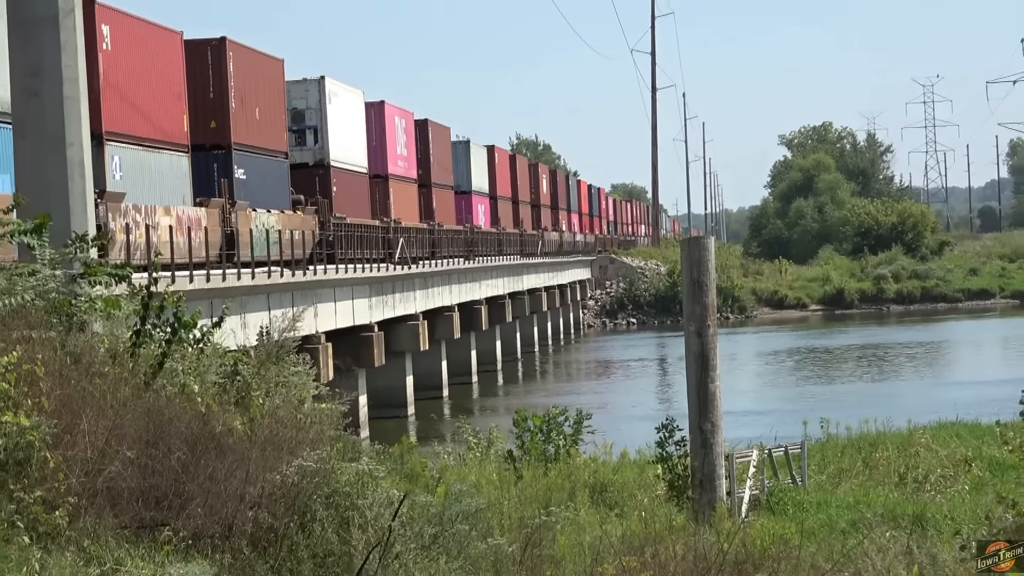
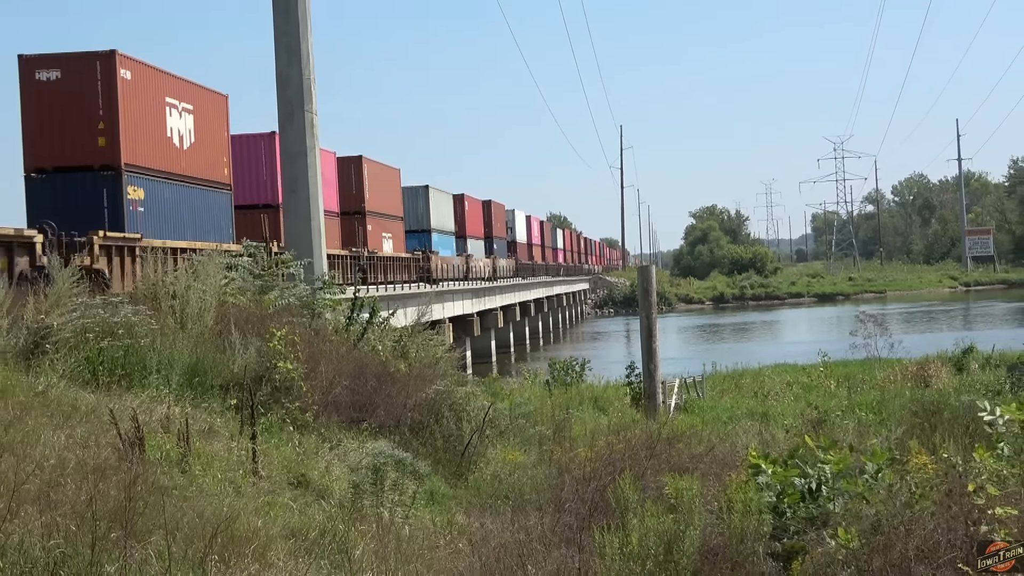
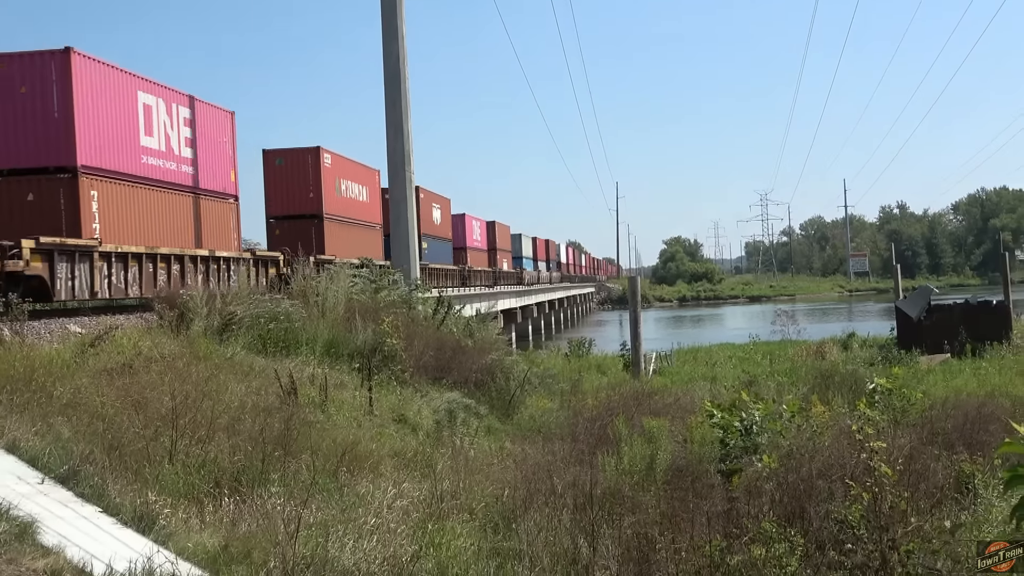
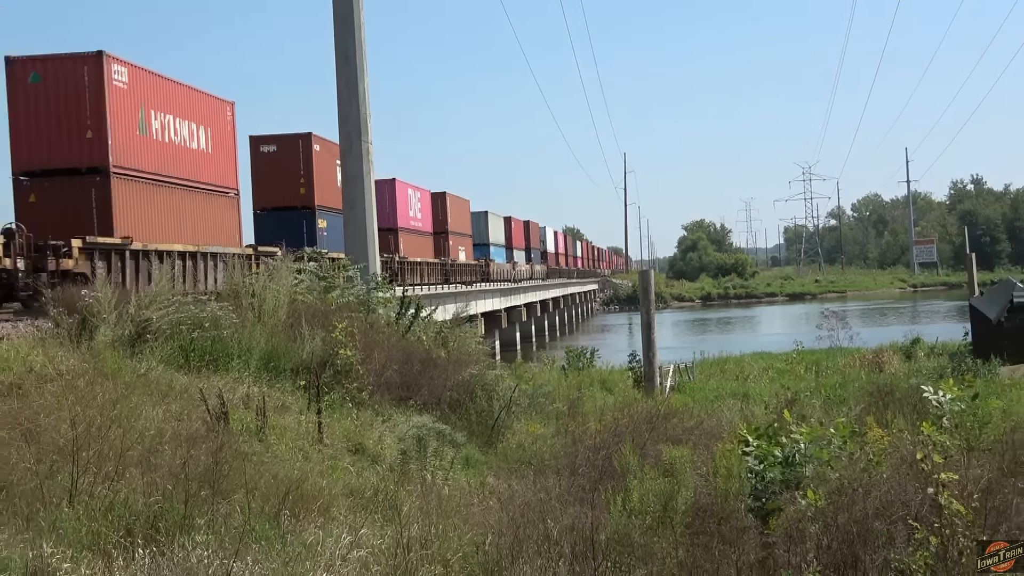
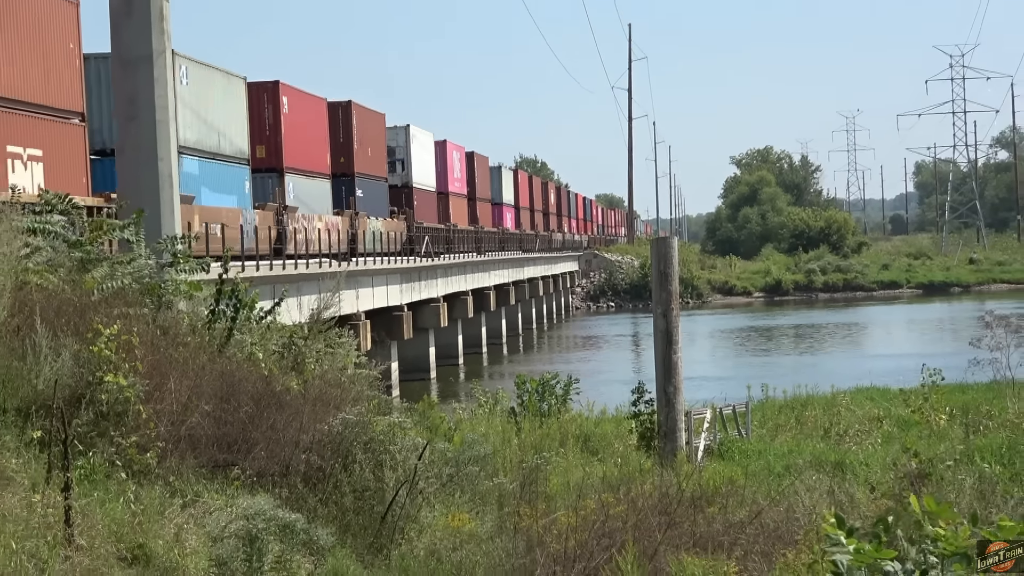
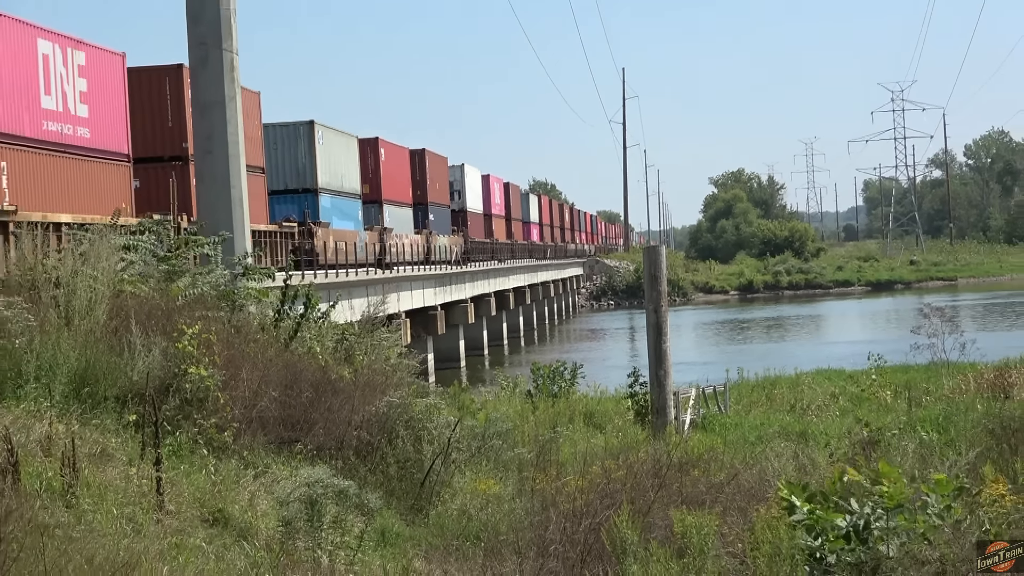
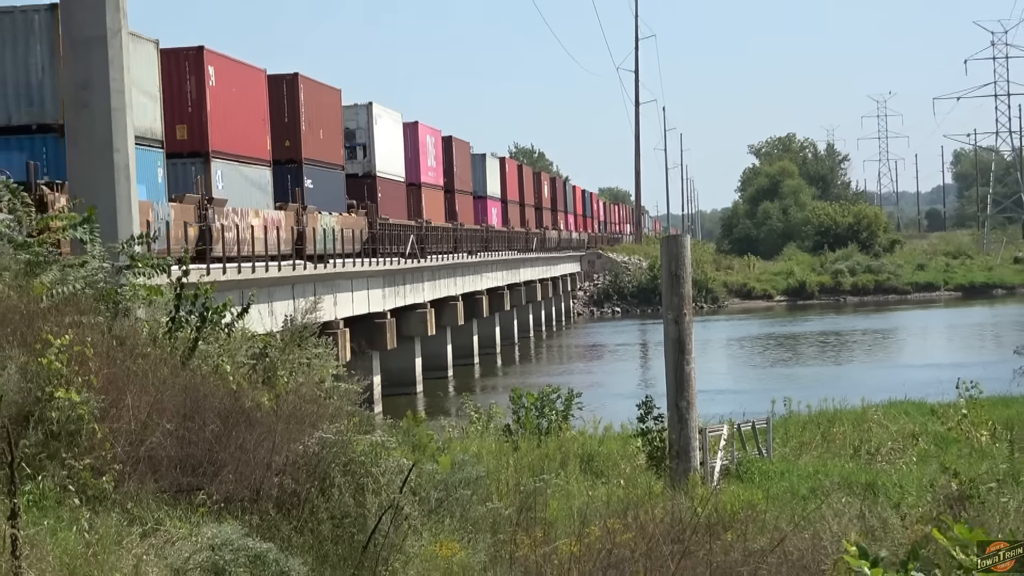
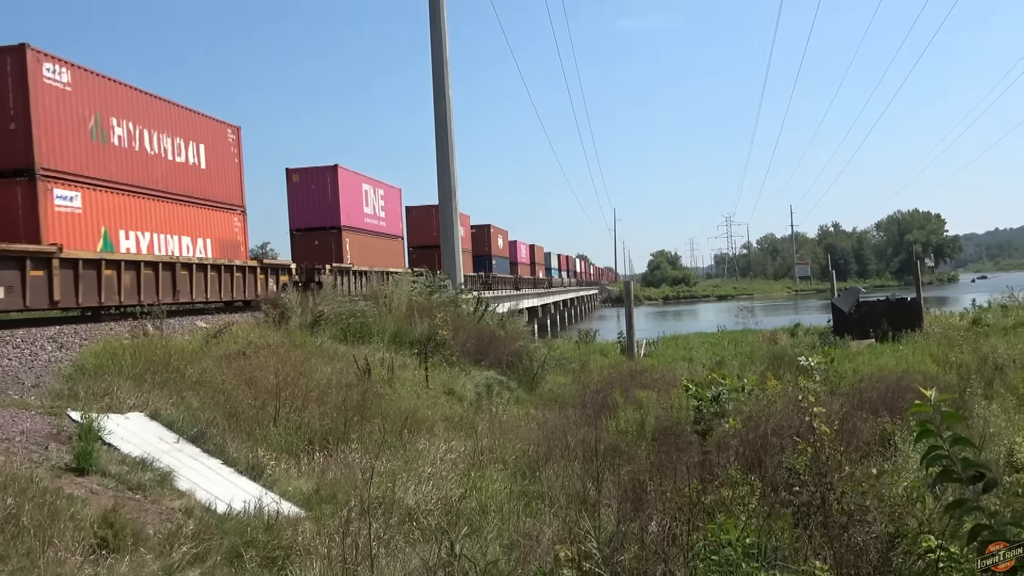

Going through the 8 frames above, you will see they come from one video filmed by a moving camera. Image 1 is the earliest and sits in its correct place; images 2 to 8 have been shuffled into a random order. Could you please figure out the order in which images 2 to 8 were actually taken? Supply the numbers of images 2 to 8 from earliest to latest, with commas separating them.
7, 5, 6, 2, 4, 3, 8
